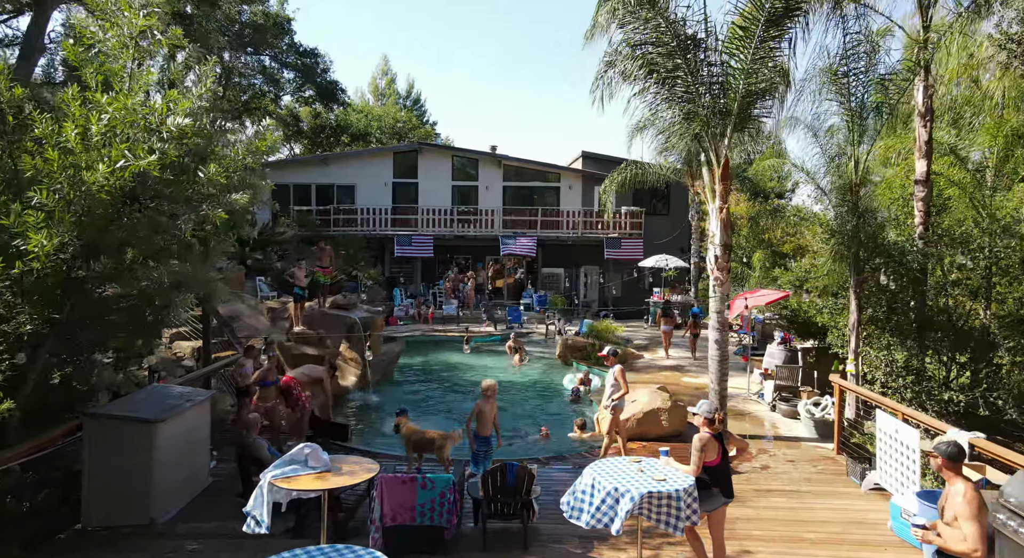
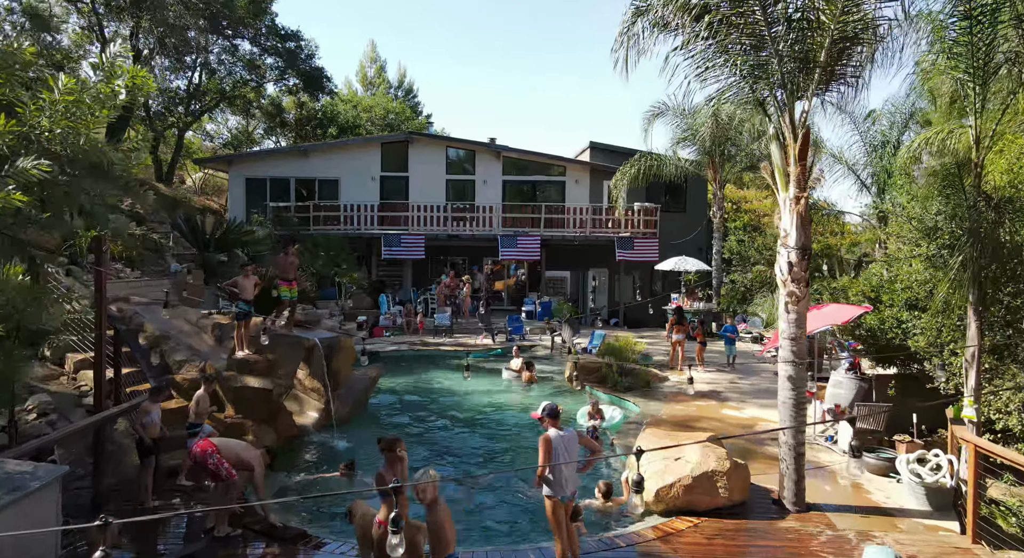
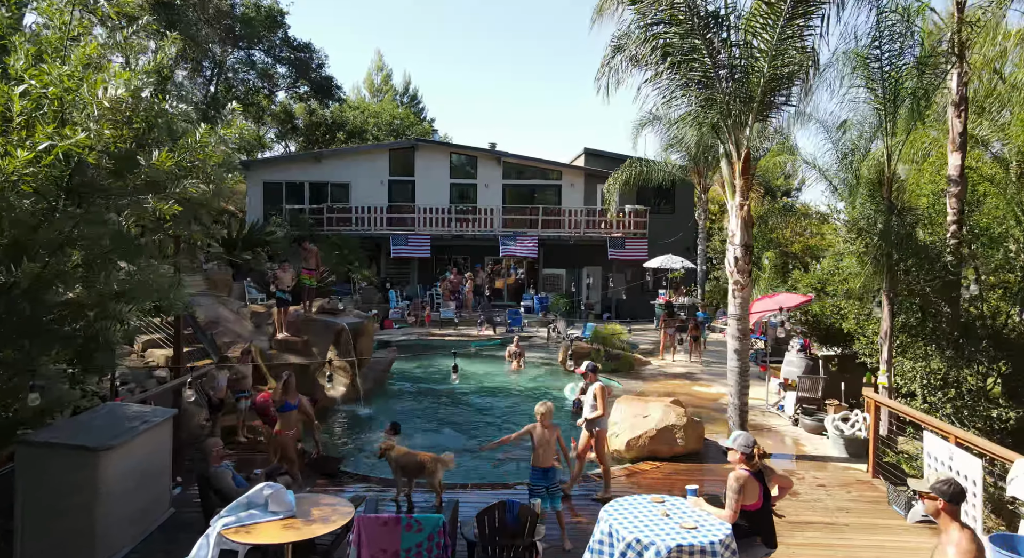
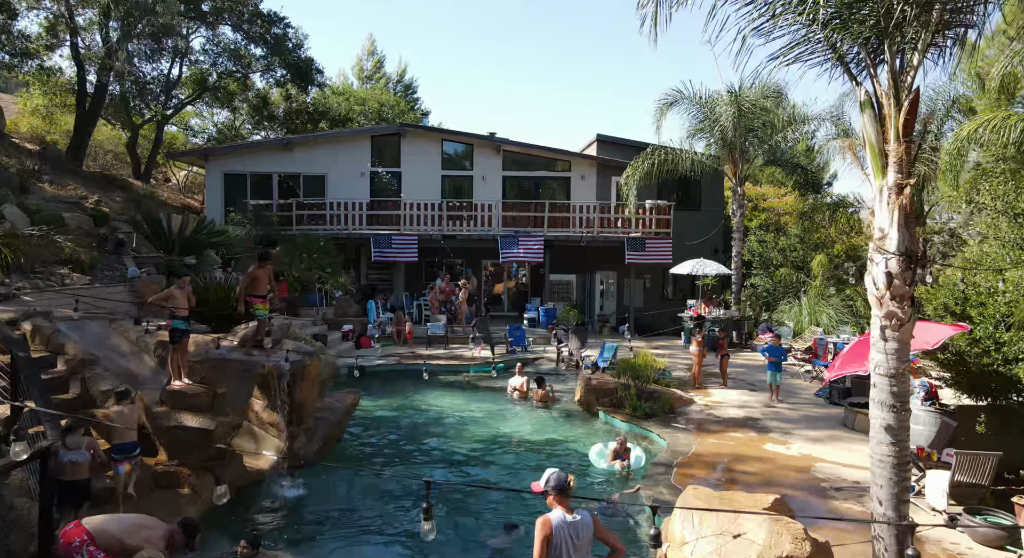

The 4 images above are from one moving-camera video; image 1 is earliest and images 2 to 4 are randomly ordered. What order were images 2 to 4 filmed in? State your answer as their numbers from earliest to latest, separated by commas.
3, 2, 4
